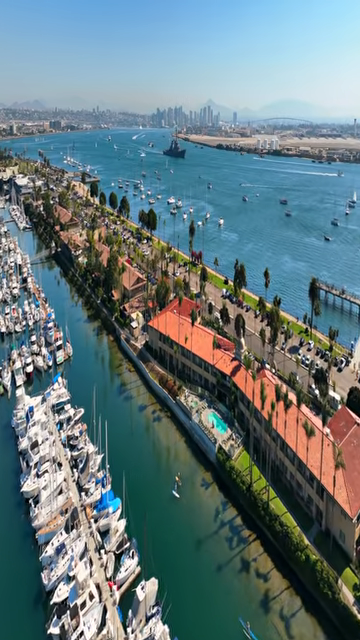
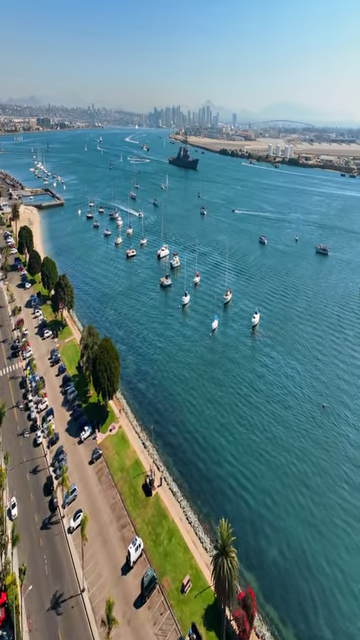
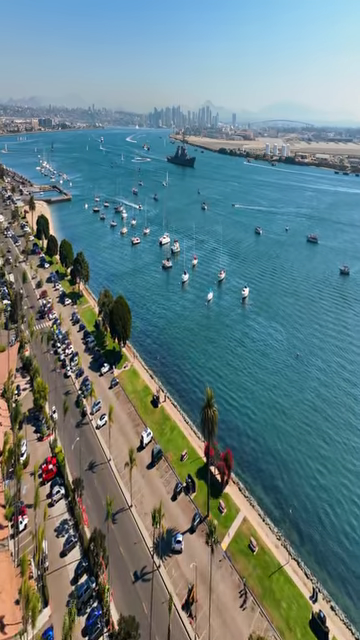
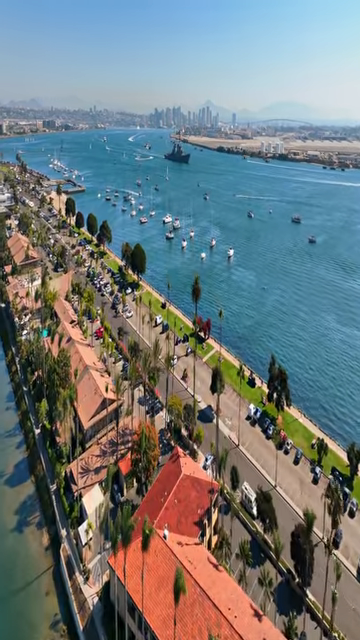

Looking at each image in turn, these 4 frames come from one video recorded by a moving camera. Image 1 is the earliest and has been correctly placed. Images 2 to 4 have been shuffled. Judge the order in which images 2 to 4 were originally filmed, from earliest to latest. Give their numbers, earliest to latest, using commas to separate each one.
4, 3, 2
